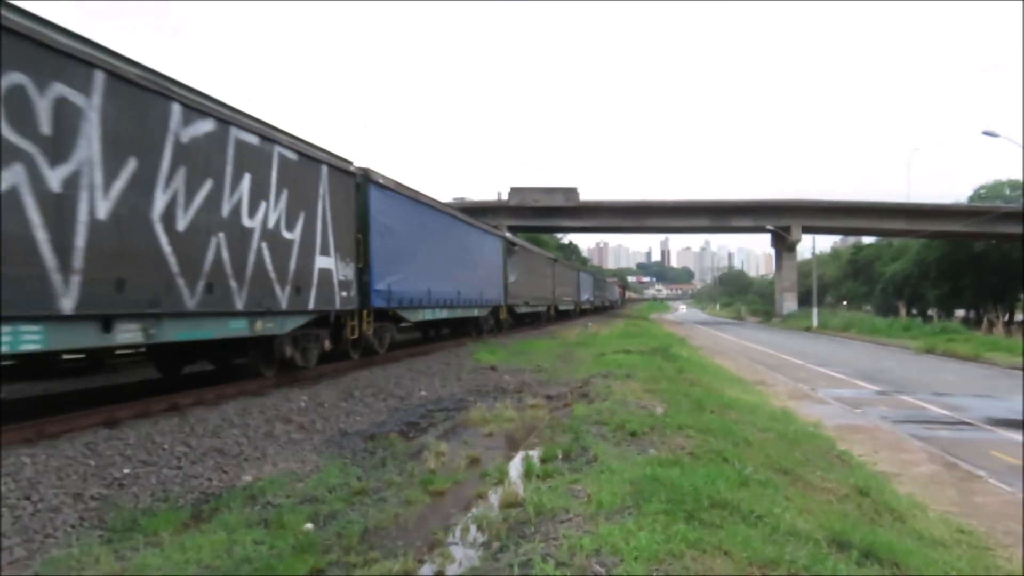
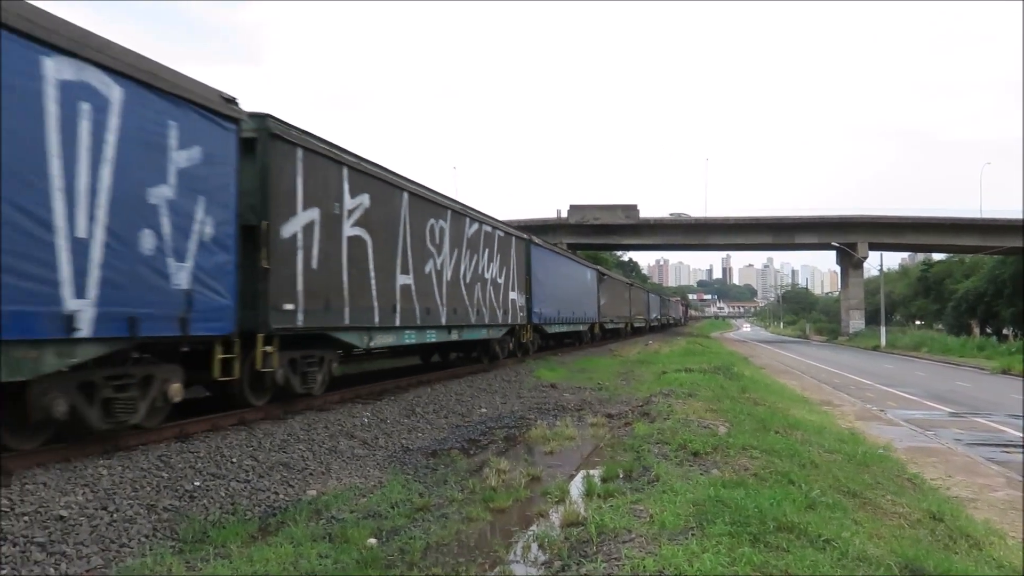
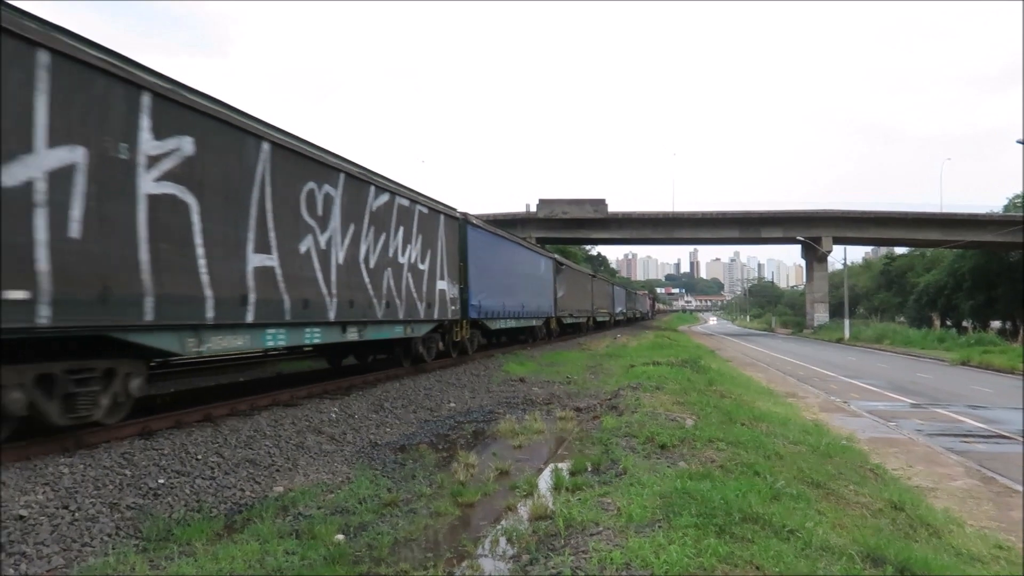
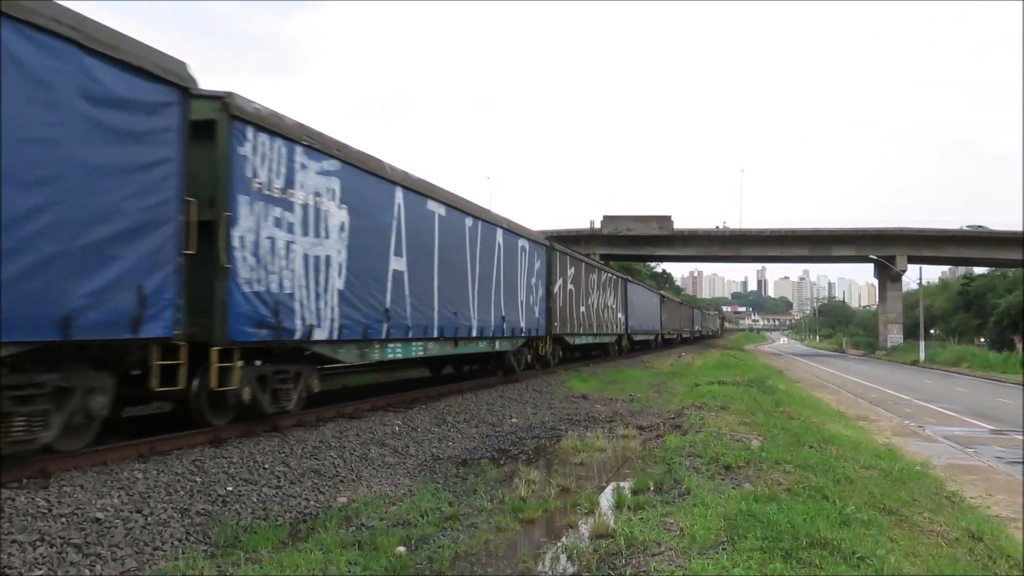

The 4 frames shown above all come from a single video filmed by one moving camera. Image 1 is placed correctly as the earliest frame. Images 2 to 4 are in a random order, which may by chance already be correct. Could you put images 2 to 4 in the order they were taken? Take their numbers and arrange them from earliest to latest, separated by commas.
3, 2, 4
